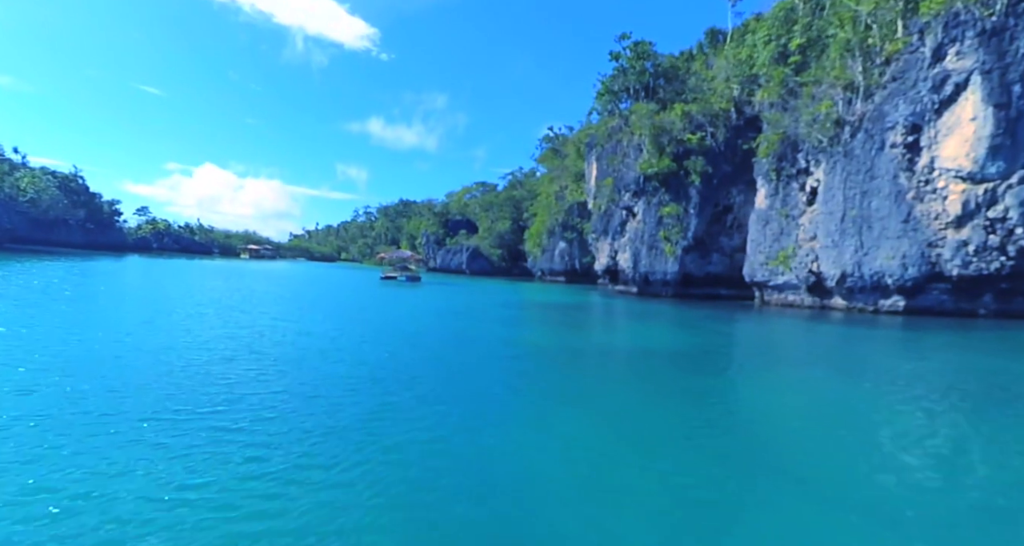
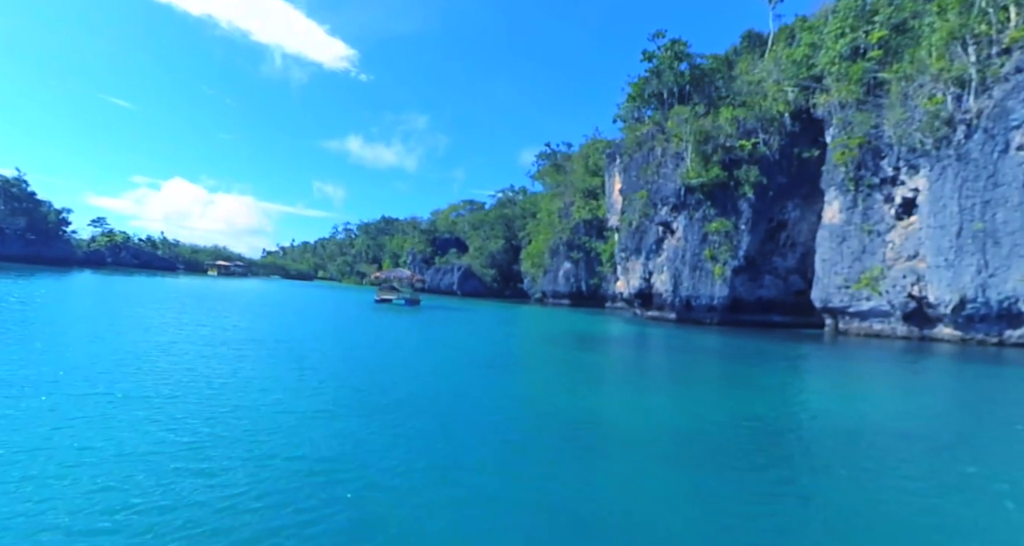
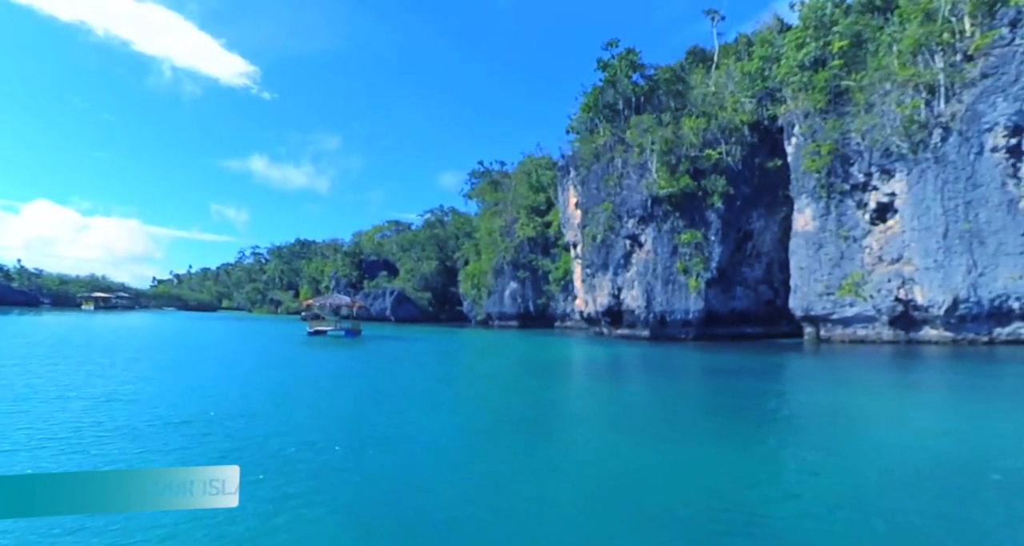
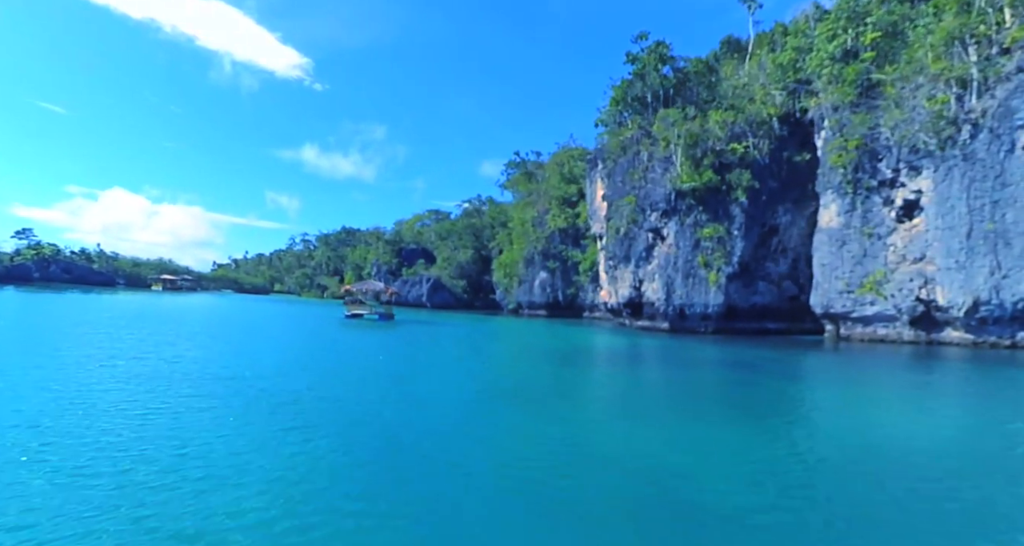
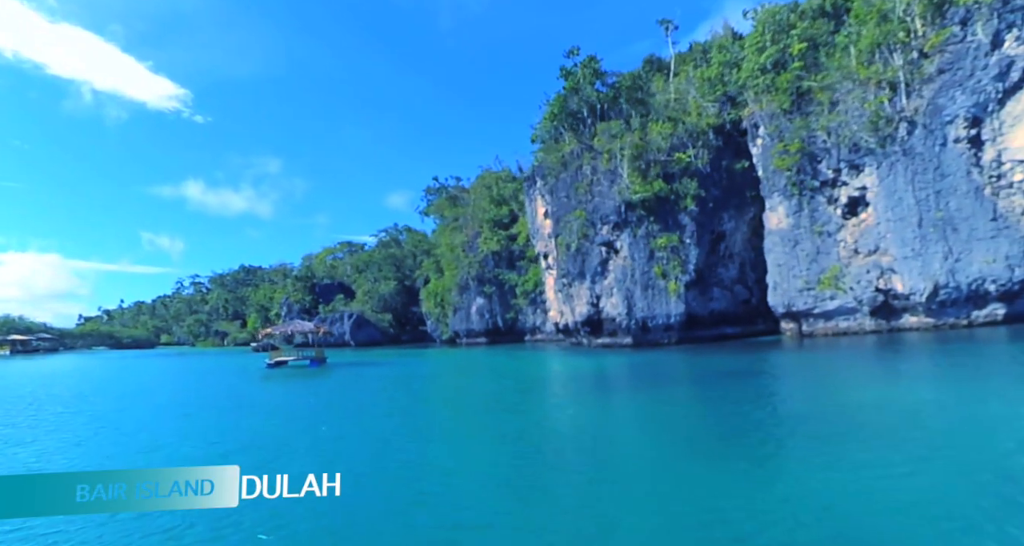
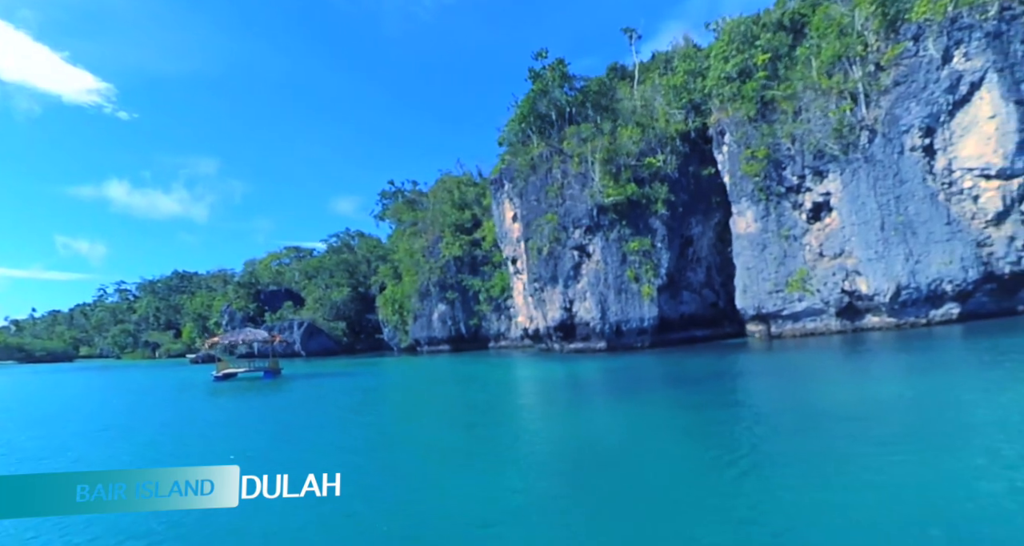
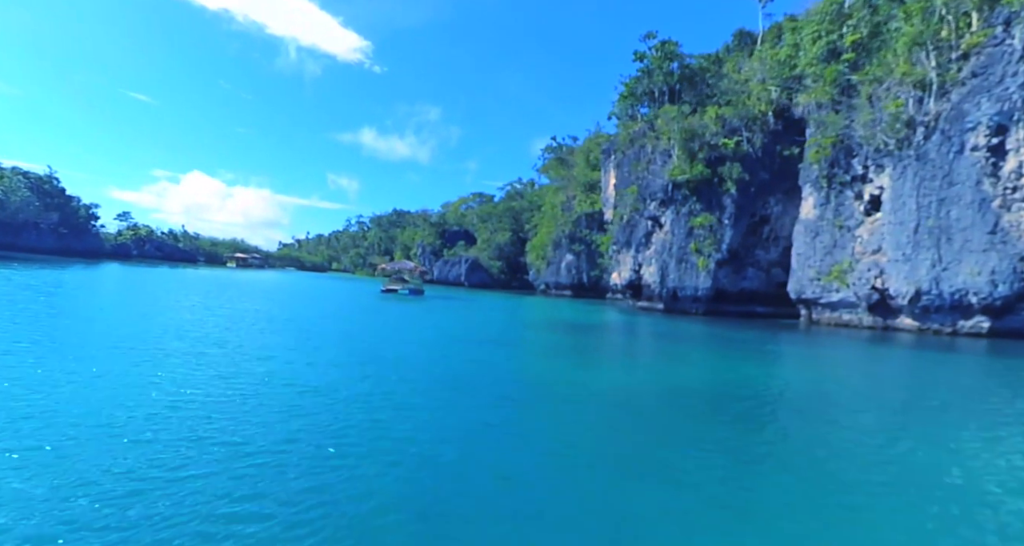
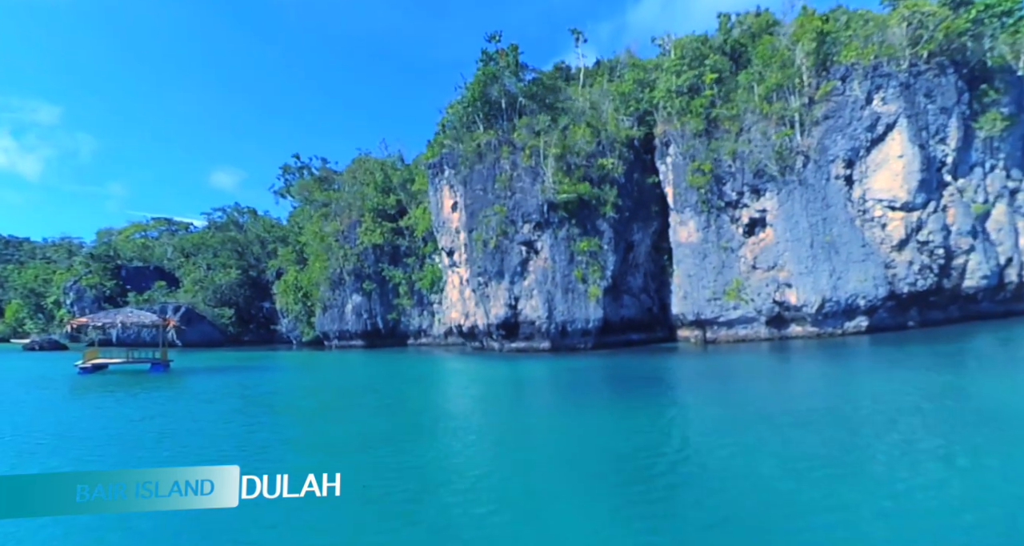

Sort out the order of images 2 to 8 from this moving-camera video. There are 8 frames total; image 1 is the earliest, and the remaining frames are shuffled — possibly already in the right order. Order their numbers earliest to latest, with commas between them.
7, 2, 4, 3, 5, 6, 8
